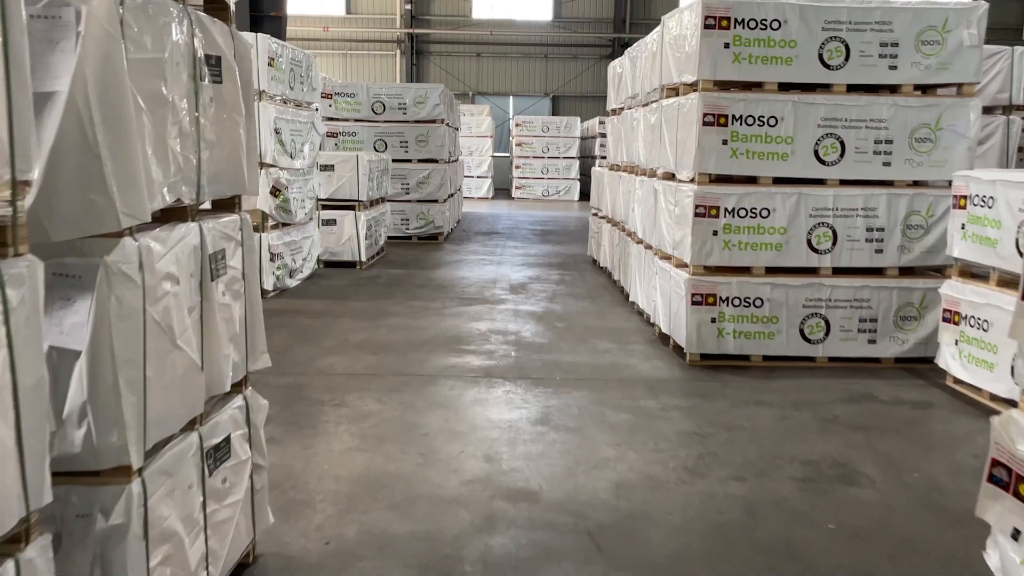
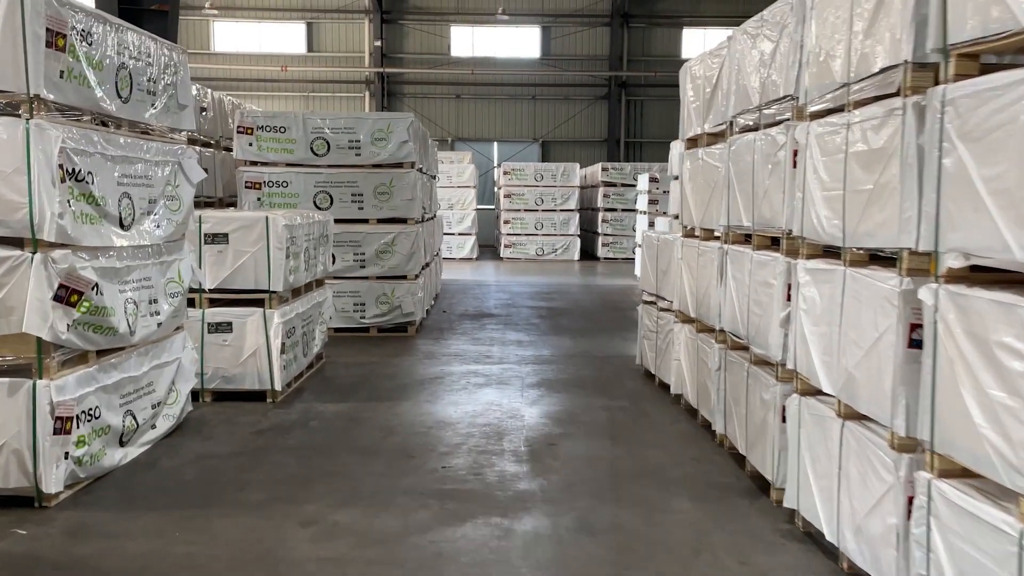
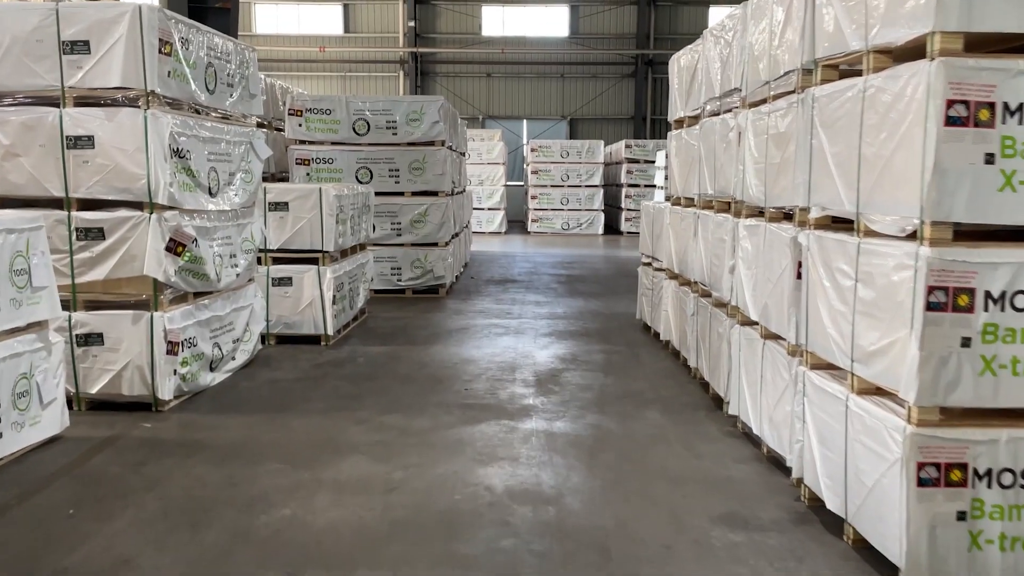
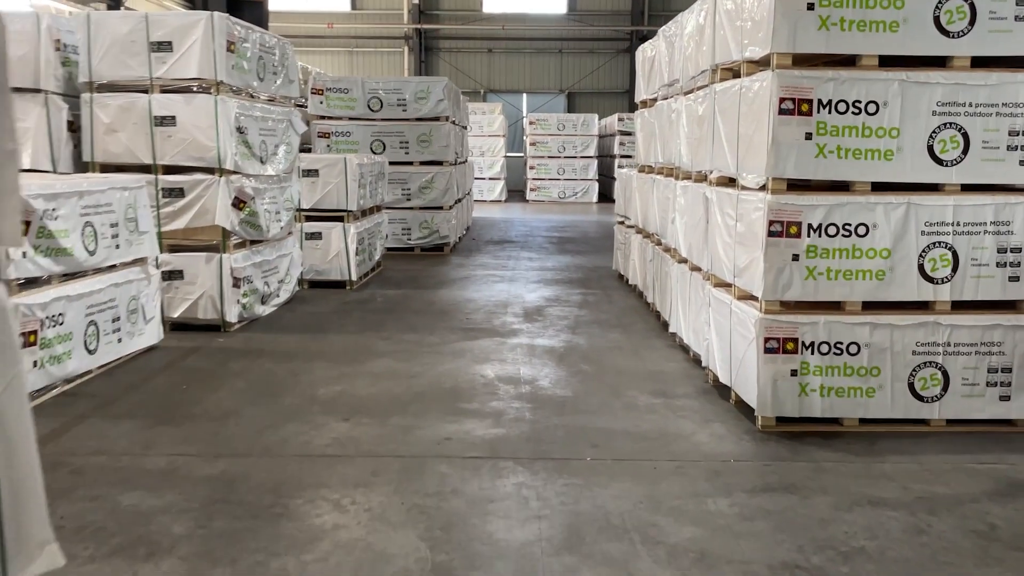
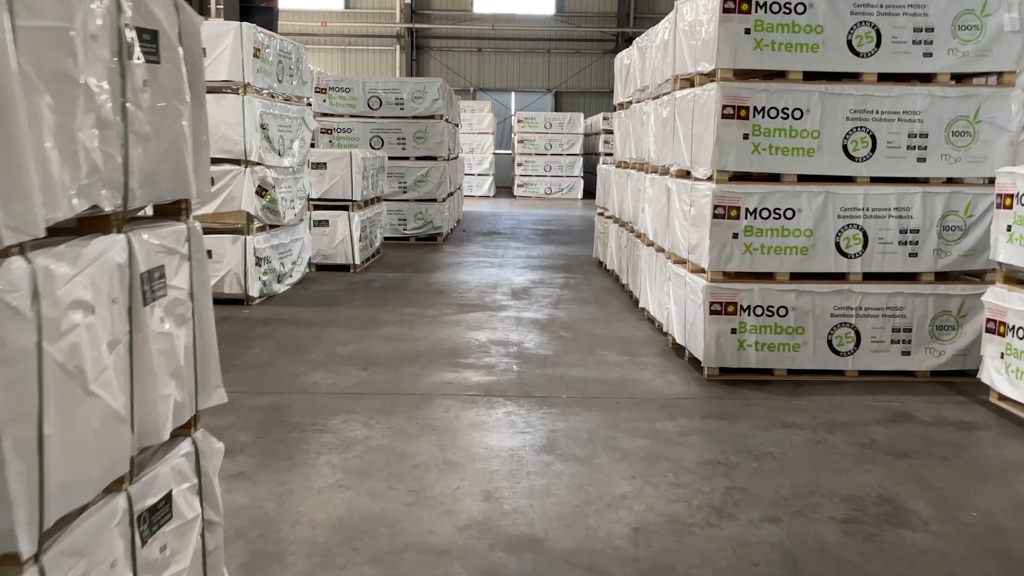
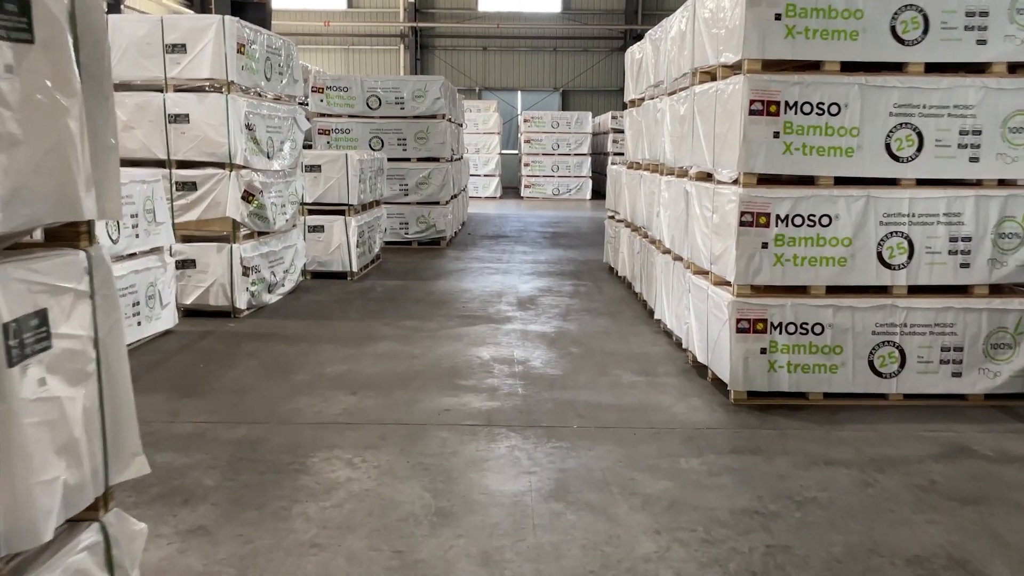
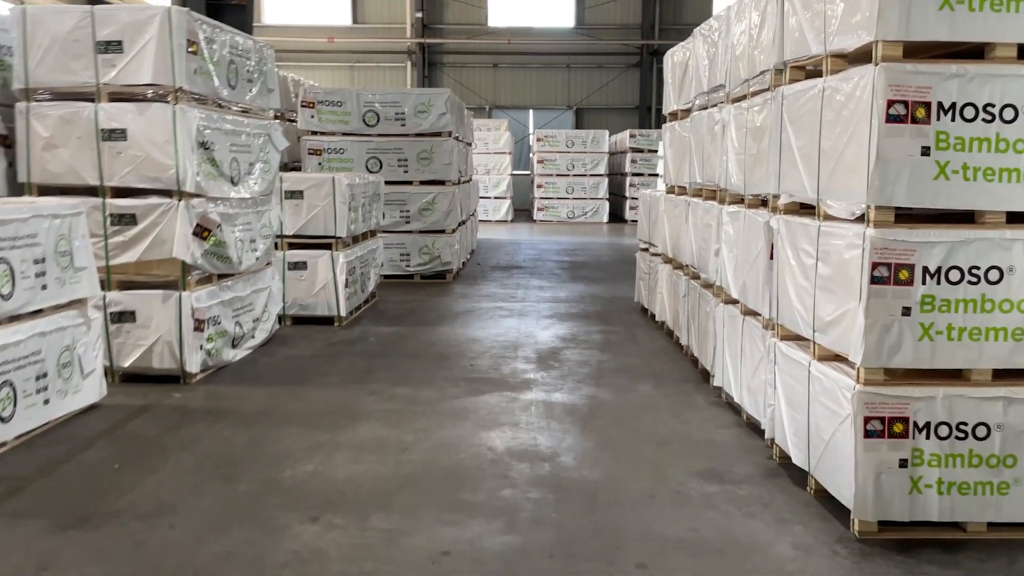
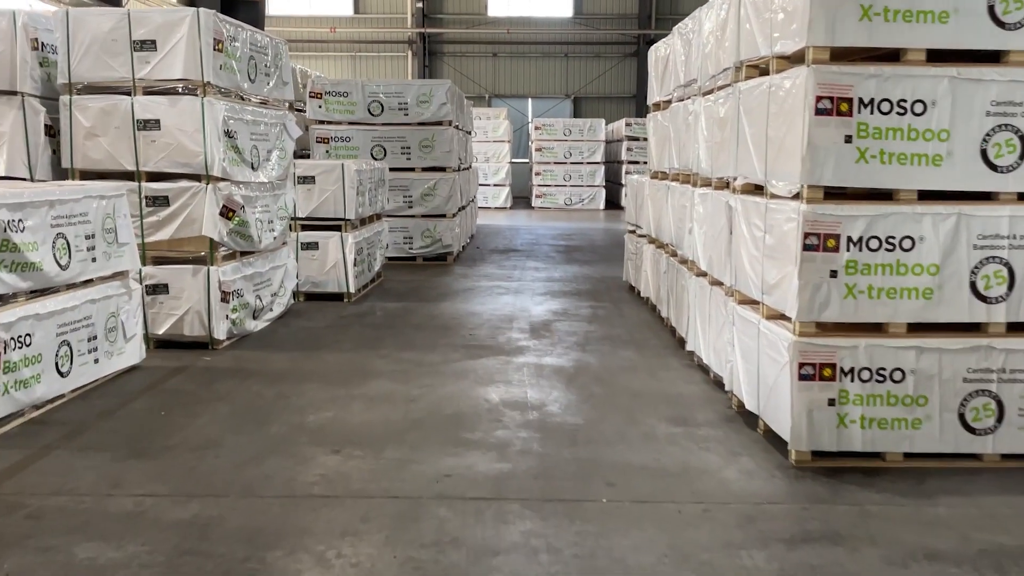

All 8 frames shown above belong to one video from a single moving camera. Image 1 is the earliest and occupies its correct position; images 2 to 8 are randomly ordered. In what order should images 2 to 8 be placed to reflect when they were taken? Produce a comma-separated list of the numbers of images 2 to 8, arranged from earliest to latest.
5, 6, 4, 8, 7, 3, 2
